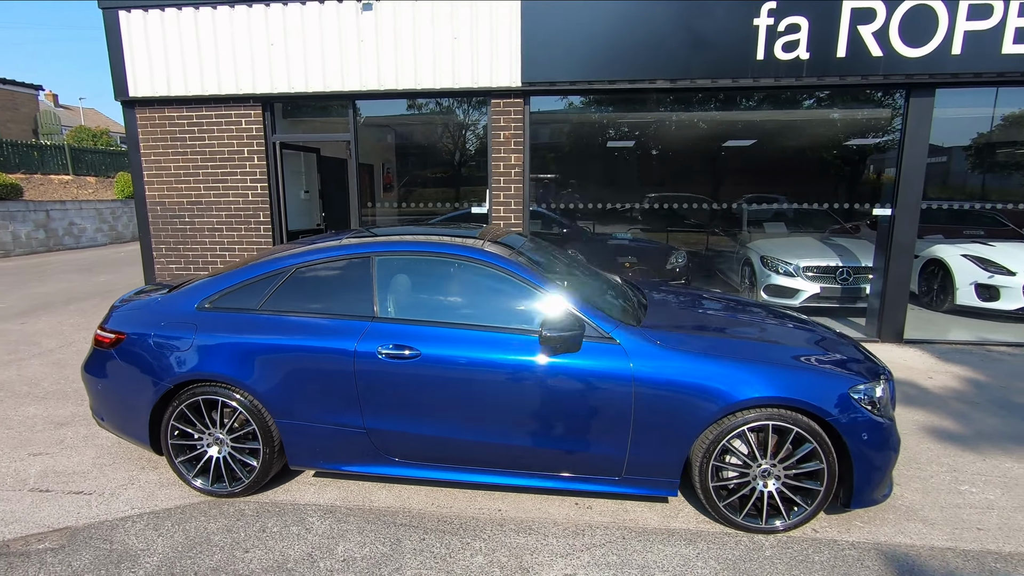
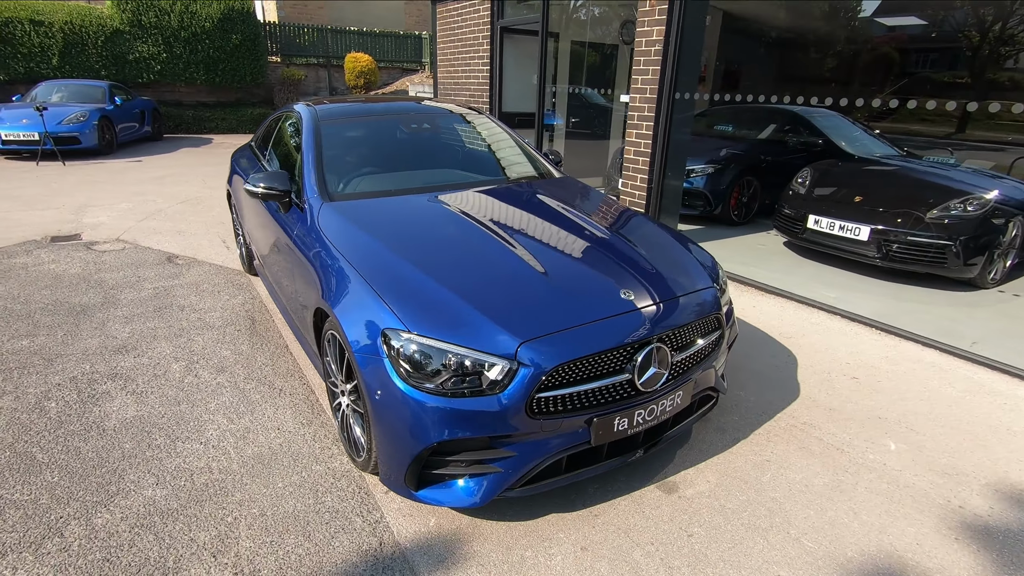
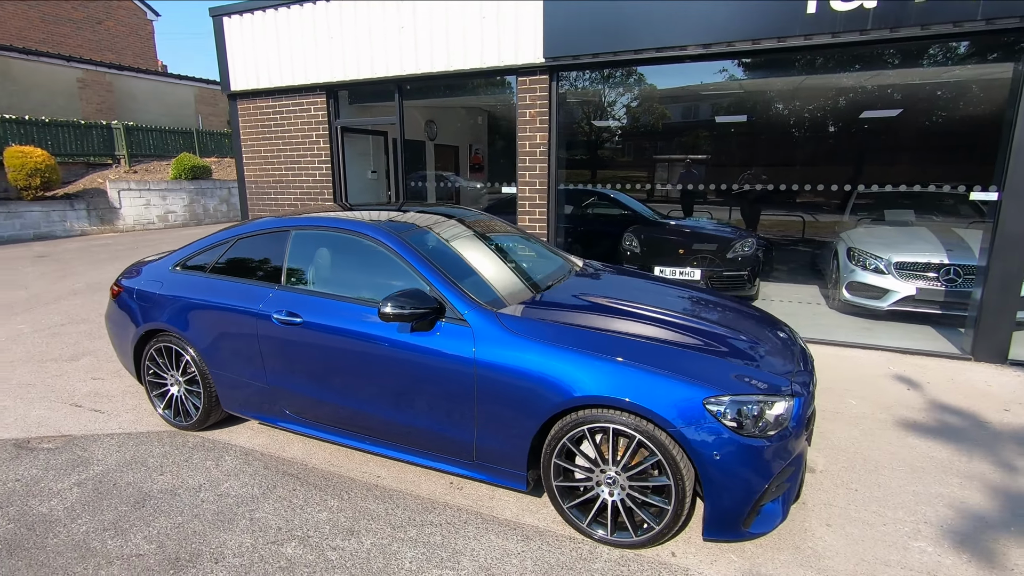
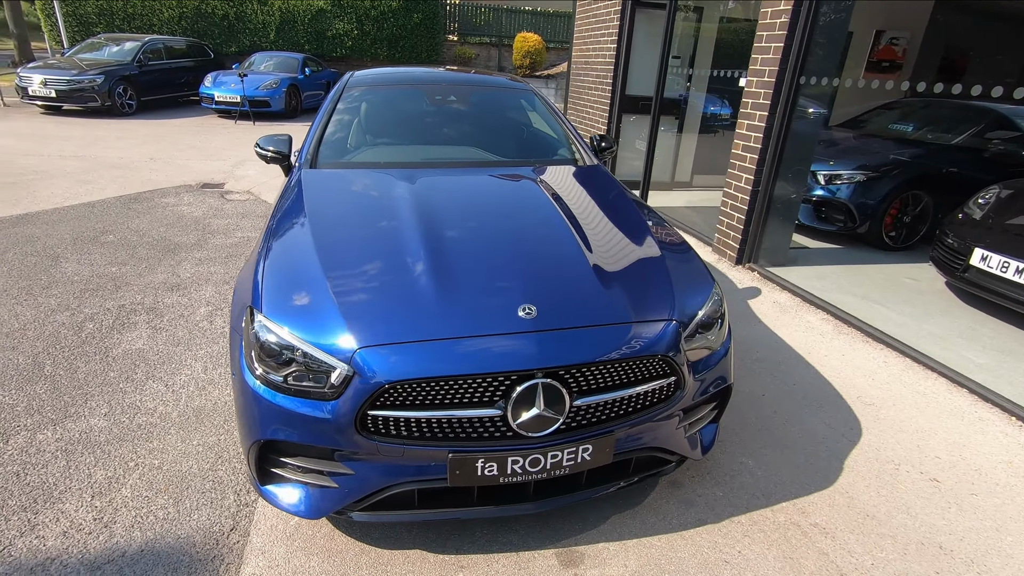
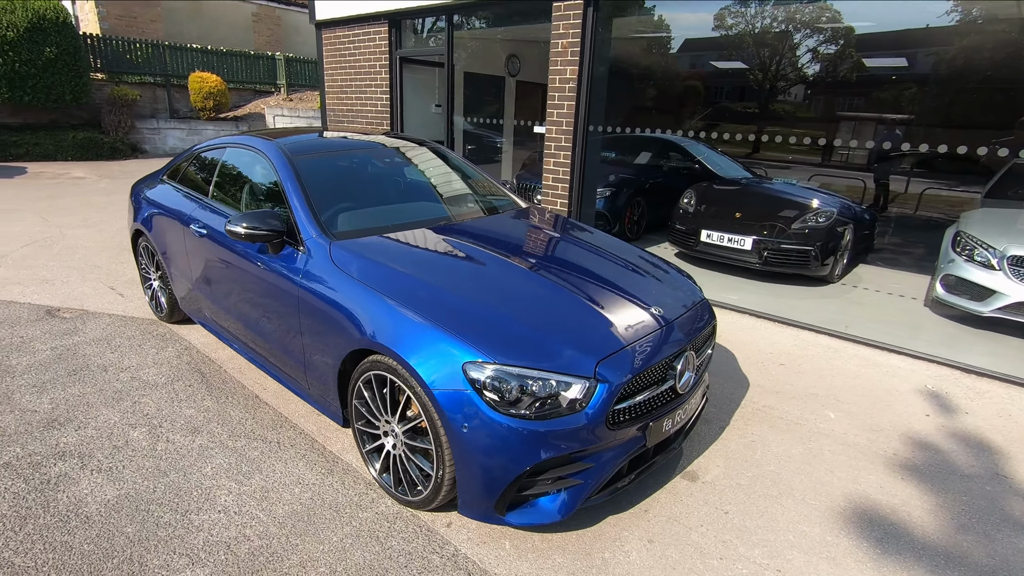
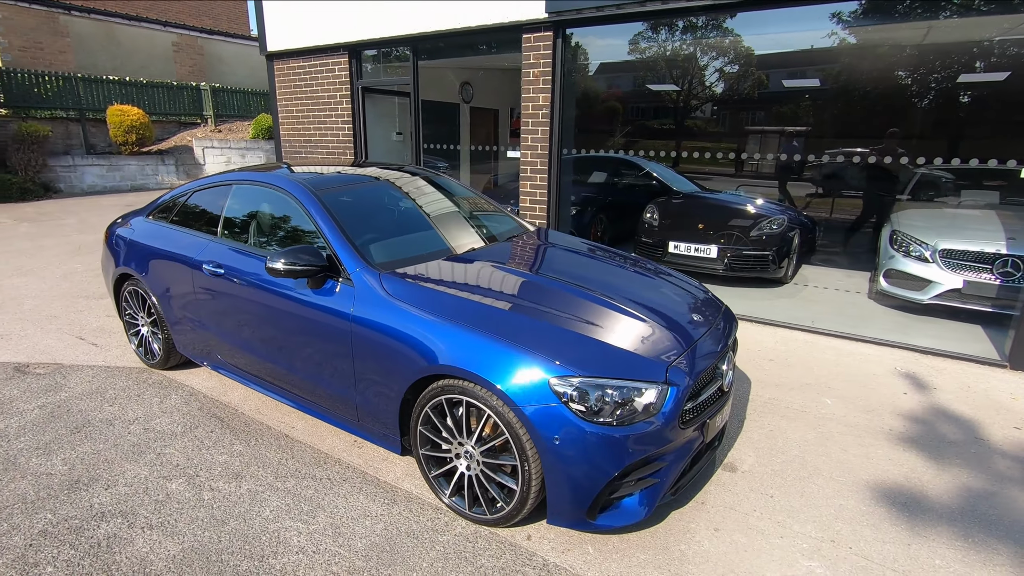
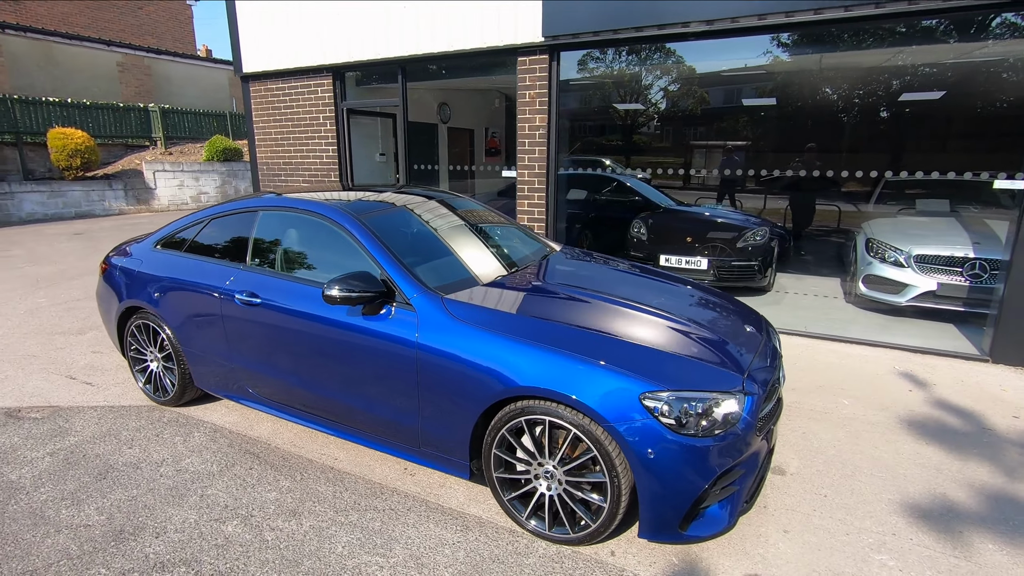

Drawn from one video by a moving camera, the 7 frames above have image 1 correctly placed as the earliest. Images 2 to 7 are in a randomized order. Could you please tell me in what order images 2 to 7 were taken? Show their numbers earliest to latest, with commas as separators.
3, 7, 6, 5, 2, 4
